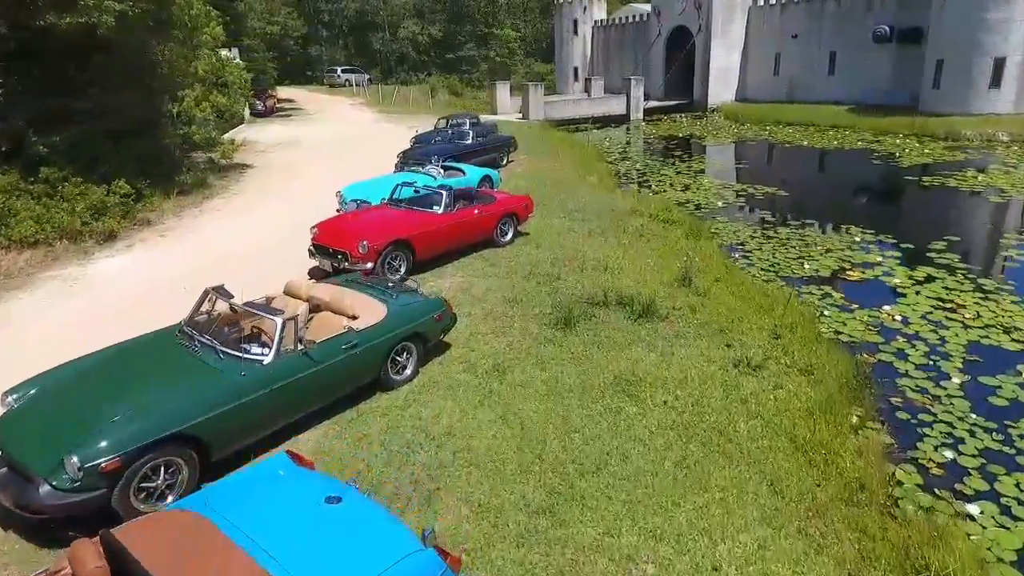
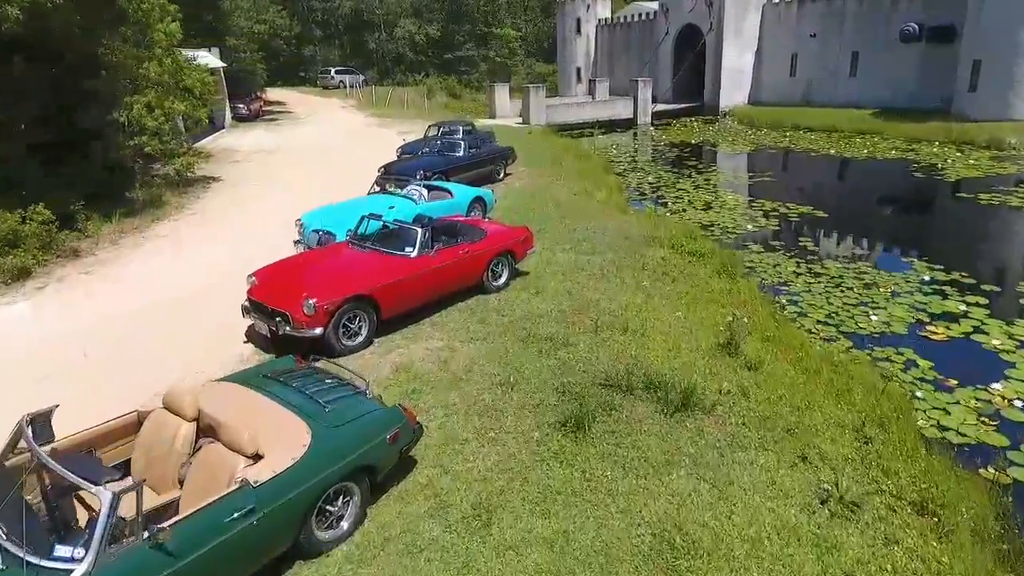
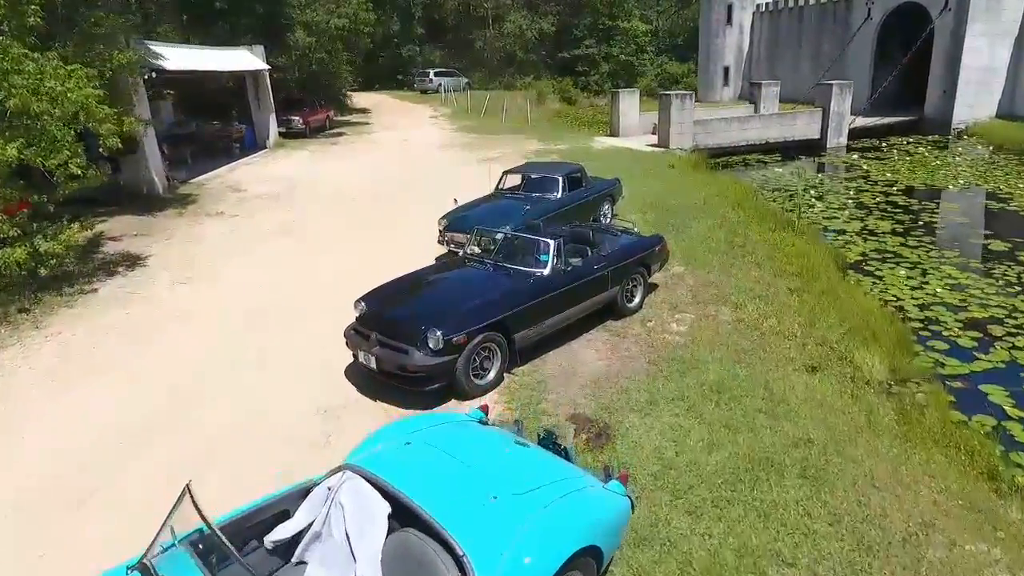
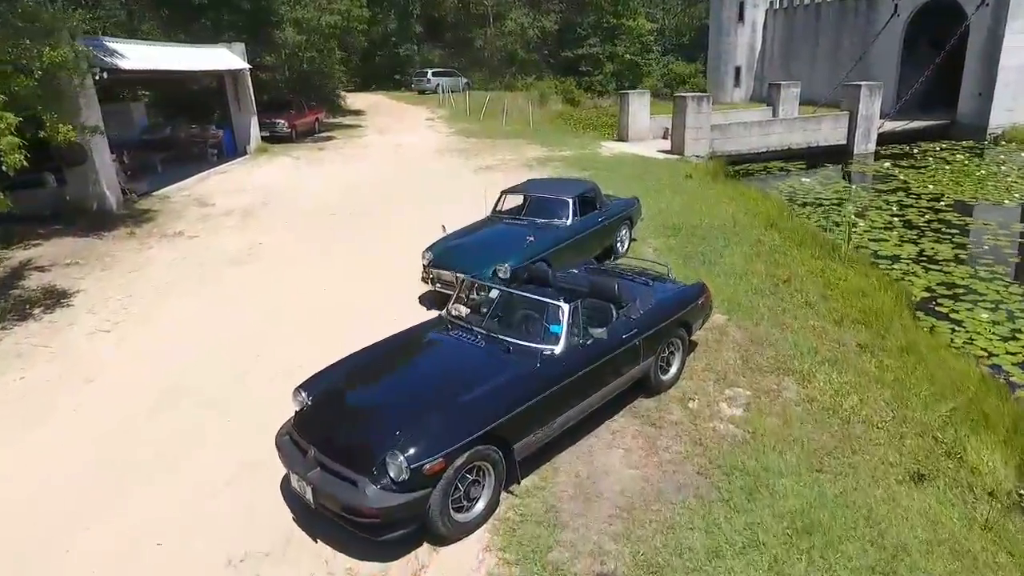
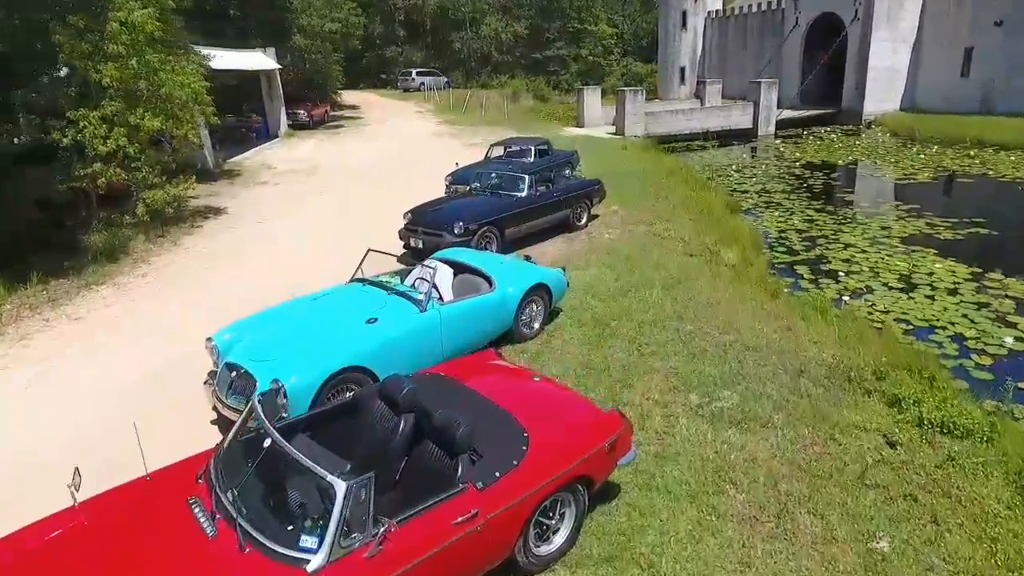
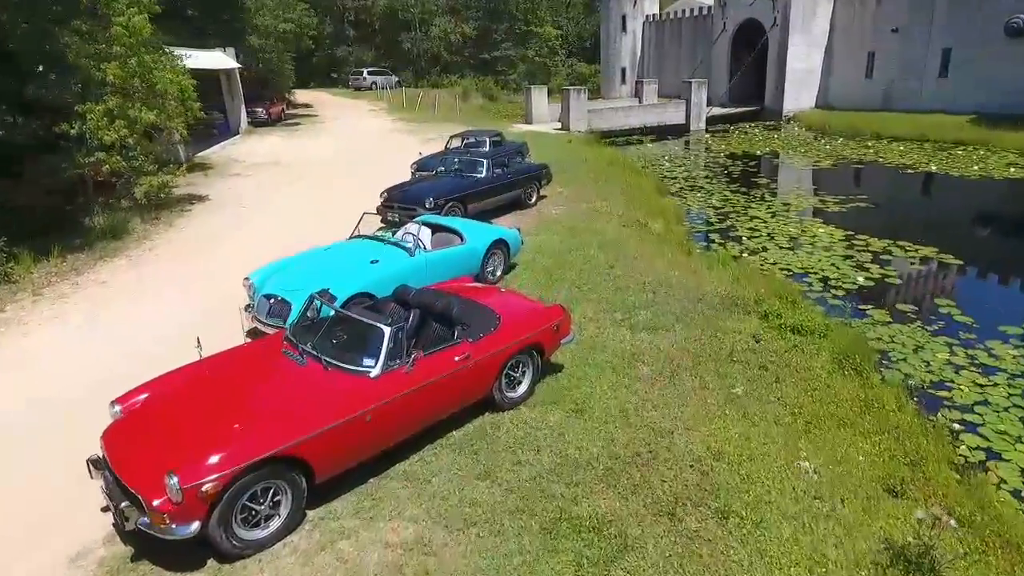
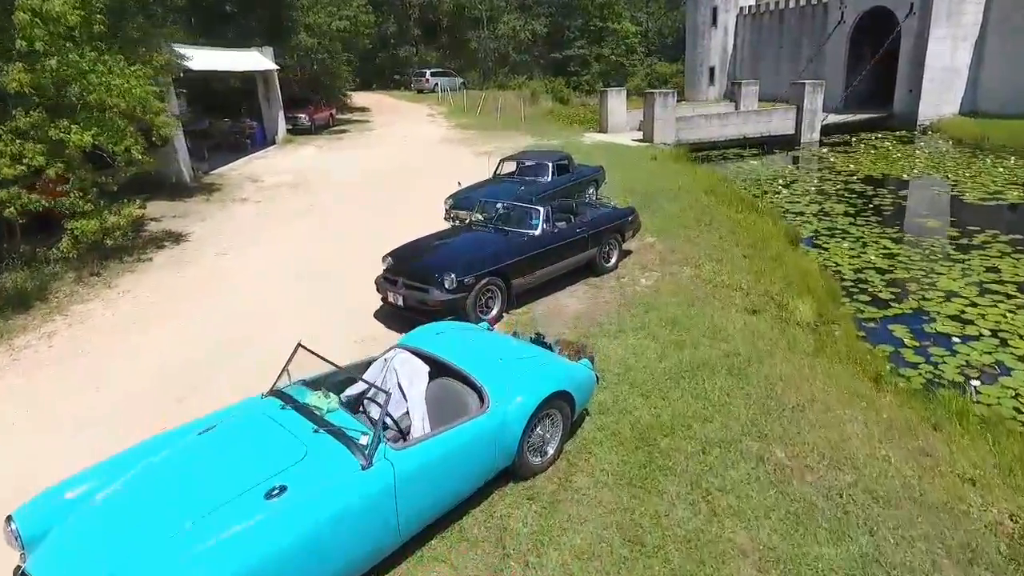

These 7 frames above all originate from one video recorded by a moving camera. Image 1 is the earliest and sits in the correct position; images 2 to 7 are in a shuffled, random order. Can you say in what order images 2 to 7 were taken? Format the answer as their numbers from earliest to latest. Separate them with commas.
2, 6, 5, 7, 3, 4
